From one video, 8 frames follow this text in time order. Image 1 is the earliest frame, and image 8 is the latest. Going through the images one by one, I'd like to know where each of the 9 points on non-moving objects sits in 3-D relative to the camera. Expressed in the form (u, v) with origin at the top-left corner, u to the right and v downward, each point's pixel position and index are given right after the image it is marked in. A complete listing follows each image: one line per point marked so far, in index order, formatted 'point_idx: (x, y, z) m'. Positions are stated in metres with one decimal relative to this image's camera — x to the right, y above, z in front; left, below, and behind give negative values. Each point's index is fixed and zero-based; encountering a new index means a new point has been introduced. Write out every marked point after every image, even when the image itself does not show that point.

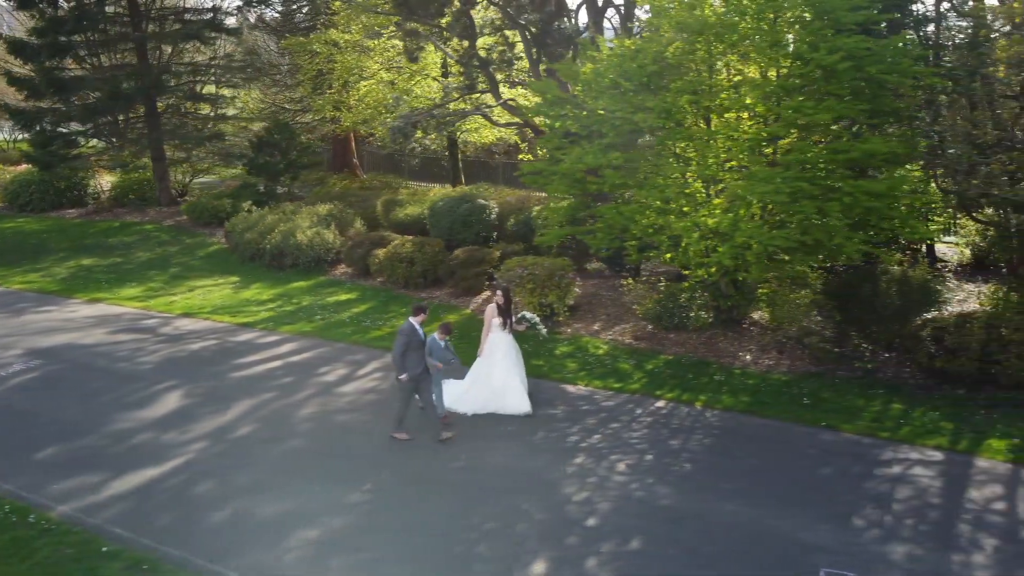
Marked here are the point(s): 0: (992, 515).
0: (+4.6, -2.2, +7.8) m
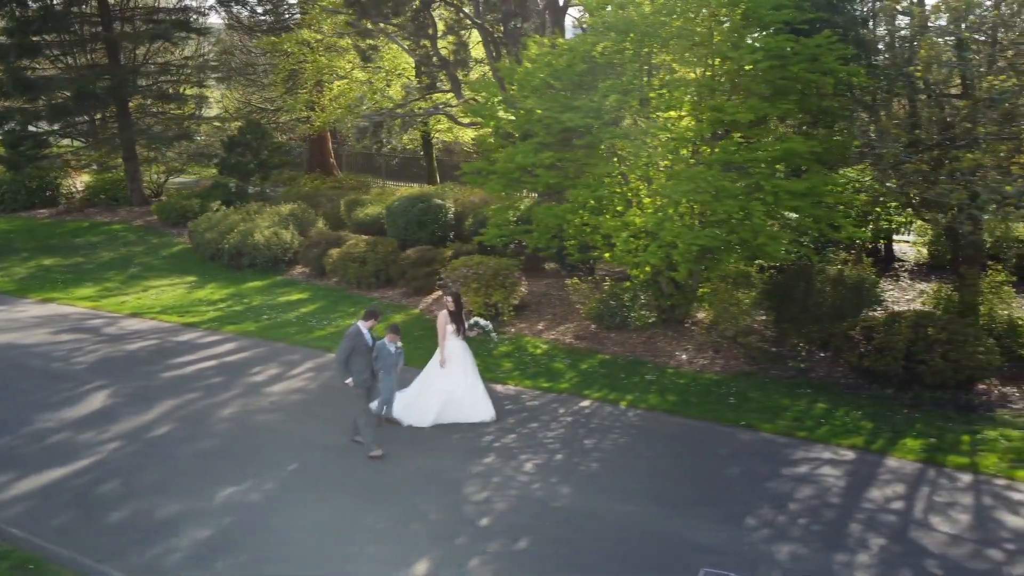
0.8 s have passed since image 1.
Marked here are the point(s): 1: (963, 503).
0: (+3.6, -2.2, +7.7) m
1: (+4.4, -2.1, +8.0) m
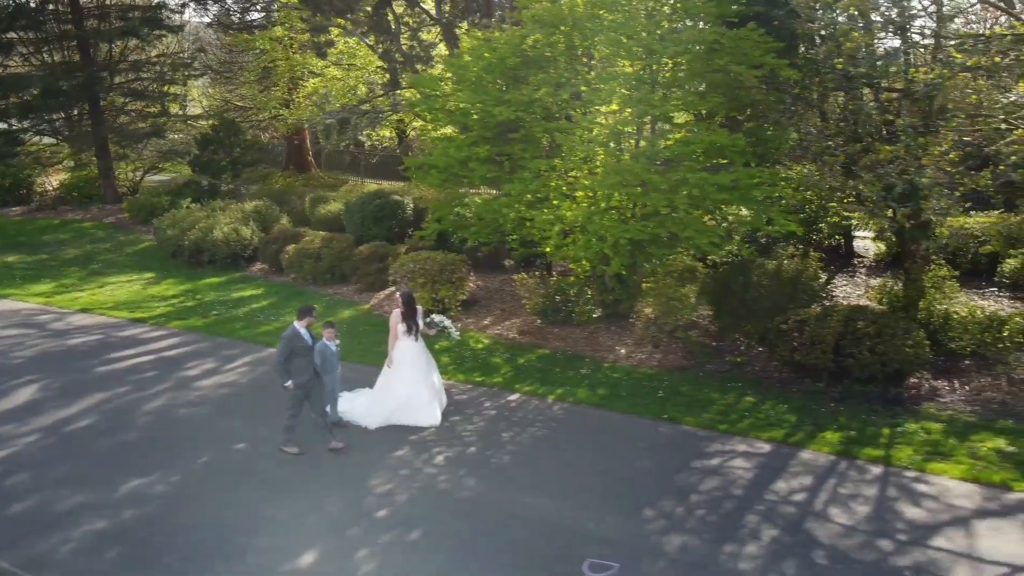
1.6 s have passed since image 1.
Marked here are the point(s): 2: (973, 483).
0: (+2.6, -2.1, +7.7) m
1: (+3.5, -2.0, +8.0) m
2: (+4.7, -2.0, +8.3) m
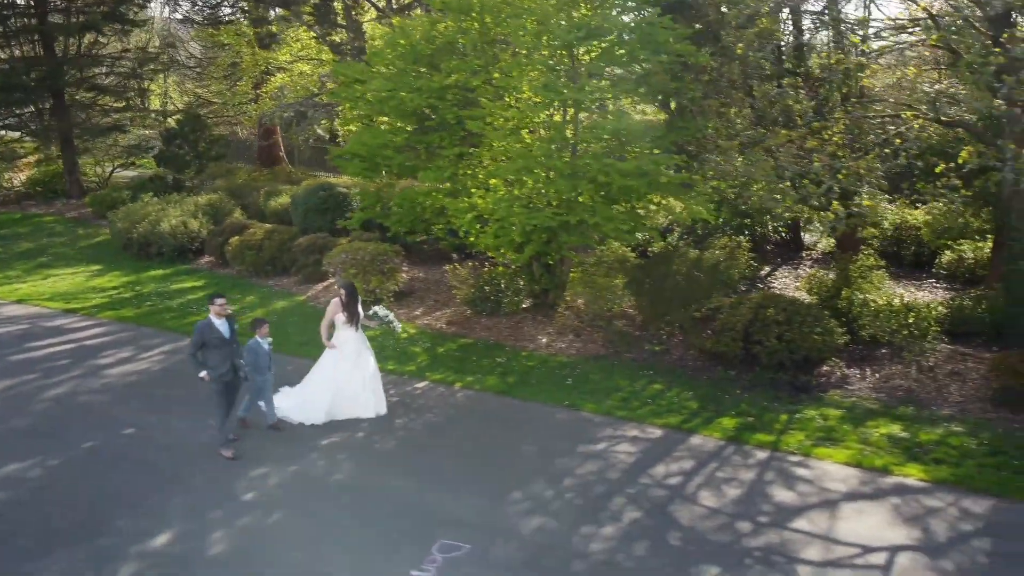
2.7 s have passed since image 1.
0: (+1.4, -1.9, +7.7) m
1: (+2.2, -1.9, +7.9) m
2: (+3.5, -1.8, +8.2) m
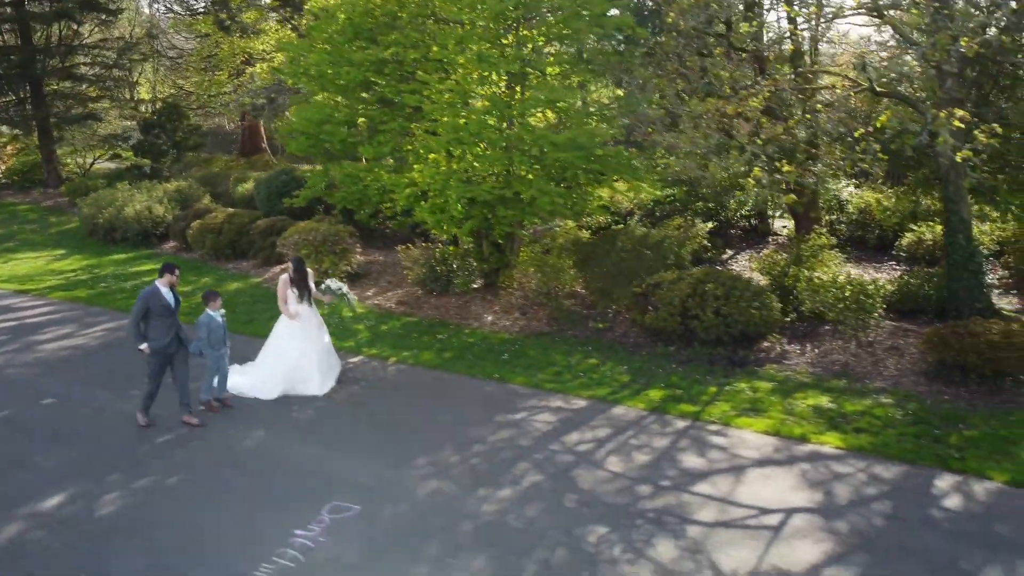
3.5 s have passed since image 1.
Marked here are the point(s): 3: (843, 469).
0: (+0.5, -1.6, +7.6) m
1: (+1.4, -1.5, +7.8) m
2: (+2.6, -1.5, +8.1) m
3: (+3.0, -1.6, +7.3) m
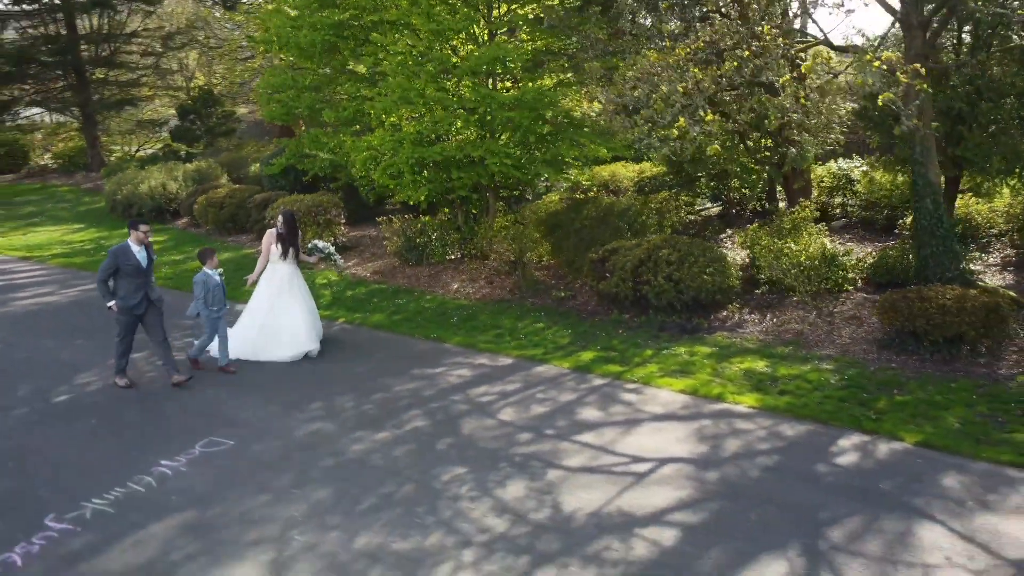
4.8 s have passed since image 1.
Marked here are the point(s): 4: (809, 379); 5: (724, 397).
0: (-0.4, -1.1, +7.4) m
1: (+0.4, -1.0, +7.6) m
2: (+1.7, -1.0, +7.8) m
3: (+2.0, -1.2, +7.0) m
4: (+3.0, -0.9, +8.2) m
5: (+2.0, -1.0, +7.7) m
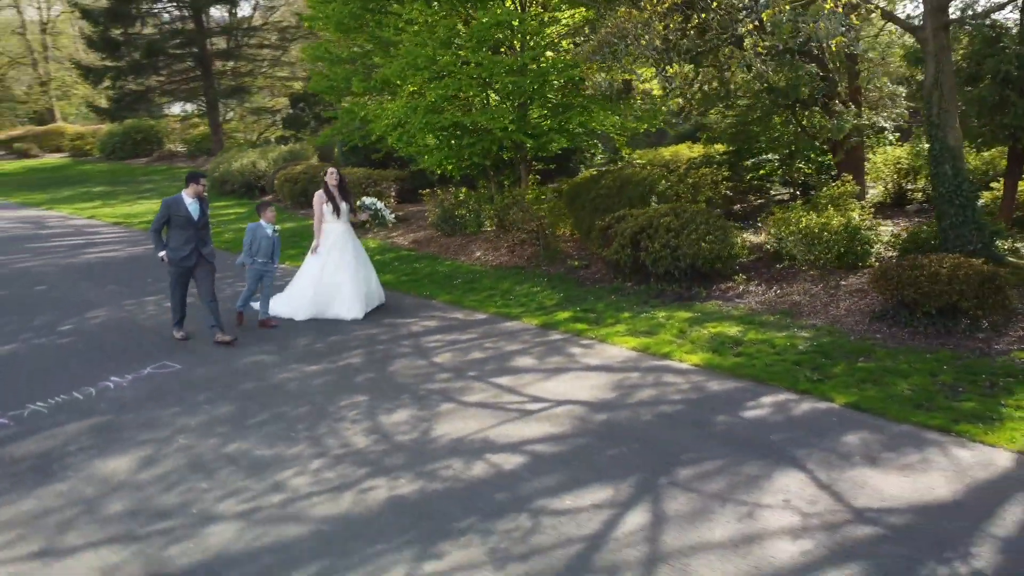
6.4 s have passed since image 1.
0: (-1.0, -0.6, +7.7) m
1: (-0.1, -0.6, +7.7) m
2: (+1.2, -0.6, +7.7) m
3: (+1.3, -0.8, +6.8) m
4: (+2.6, -0.5, +7.9) m
5: (+1.5, -0.6, +7.6) m
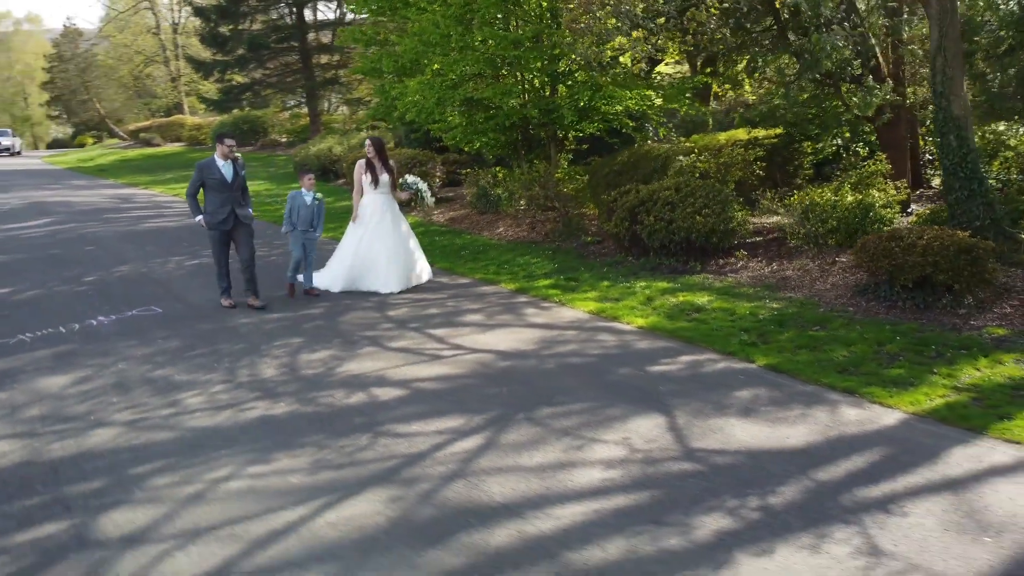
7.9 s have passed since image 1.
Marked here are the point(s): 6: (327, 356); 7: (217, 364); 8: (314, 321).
0: (-1.4, -0.2, +8.1) m
1: (-0.5, -0.2, +8.0) m
2: (+0.7, -0.2, +7.8) m
3: (+0.8, -0.4, +6.9) m
4: (+2.1, -0.2, +7.8) m
5: (+1.0, -0.3, +7.6) m
6: (-1.4, -0.5, +6.3) m
7: (-2.2, -0.6, +6.1) m
8: (-1.8, -0.3, +7.3) m
